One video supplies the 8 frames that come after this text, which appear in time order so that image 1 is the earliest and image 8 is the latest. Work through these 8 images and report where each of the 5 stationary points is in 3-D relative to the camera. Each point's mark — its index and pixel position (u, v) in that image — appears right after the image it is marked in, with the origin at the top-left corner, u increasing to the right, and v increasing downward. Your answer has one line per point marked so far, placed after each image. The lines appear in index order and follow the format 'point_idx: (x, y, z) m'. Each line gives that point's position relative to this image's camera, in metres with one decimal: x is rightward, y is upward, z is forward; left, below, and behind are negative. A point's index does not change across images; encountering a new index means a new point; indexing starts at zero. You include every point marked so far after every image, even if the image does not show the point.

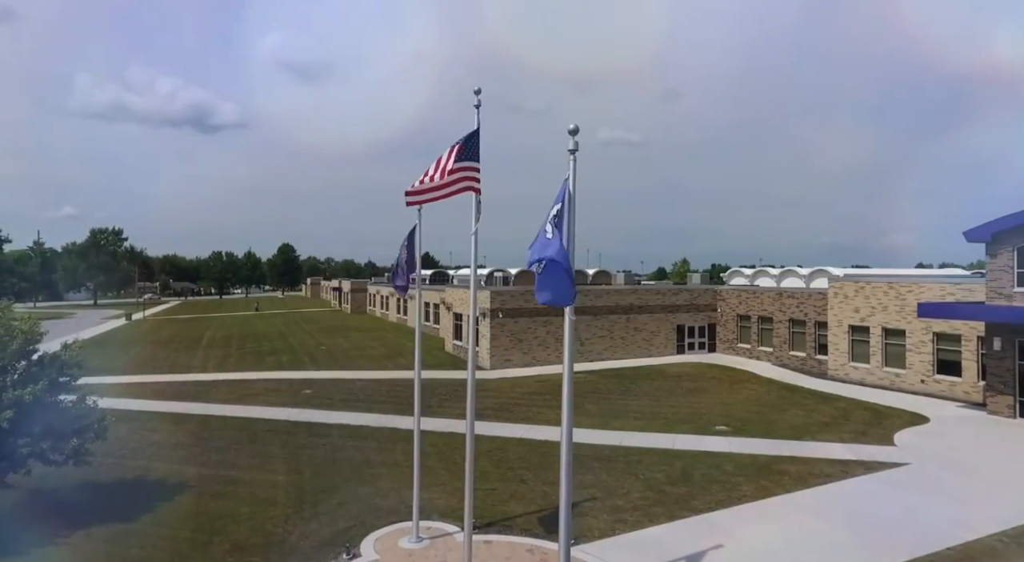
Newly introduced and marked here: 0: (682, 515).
0: (+3.4, -4.6, +13.0) m
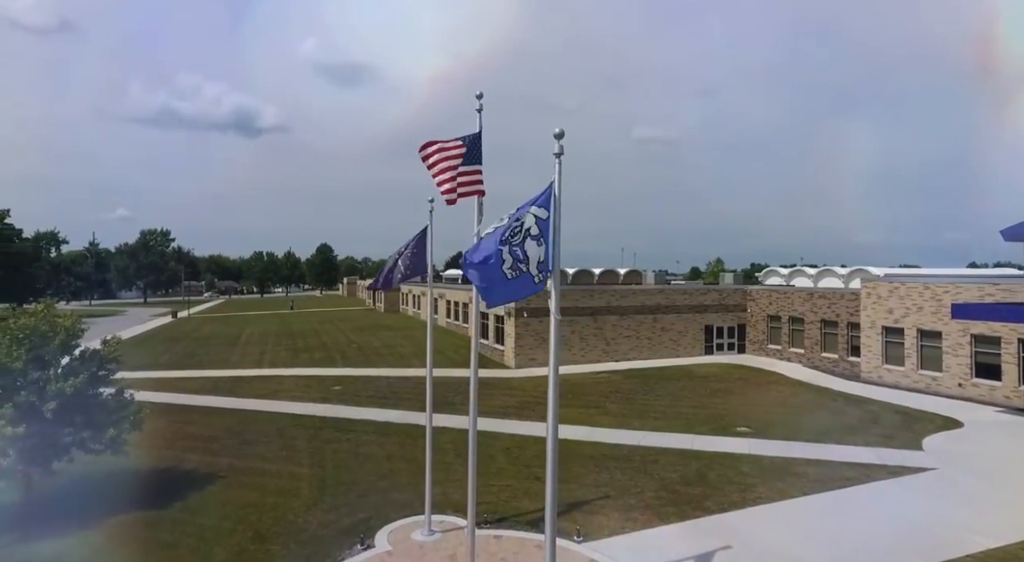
0: (+3.6, -4.6, +13.0) m
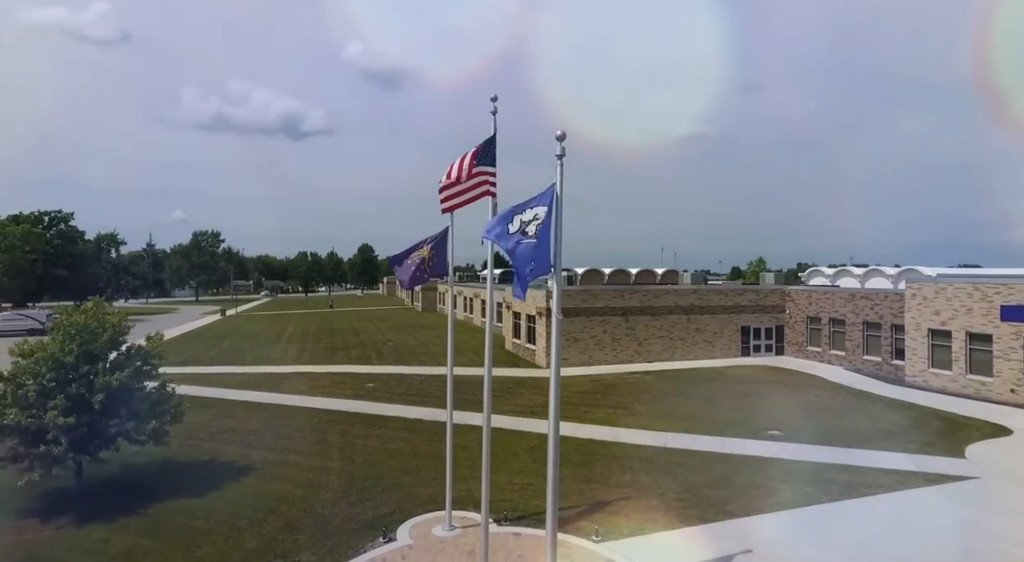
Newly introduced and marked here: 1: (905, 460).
0: (+4.0, -4.6, +12.9) m
1: (+9.3, -4.2, +15.6) m
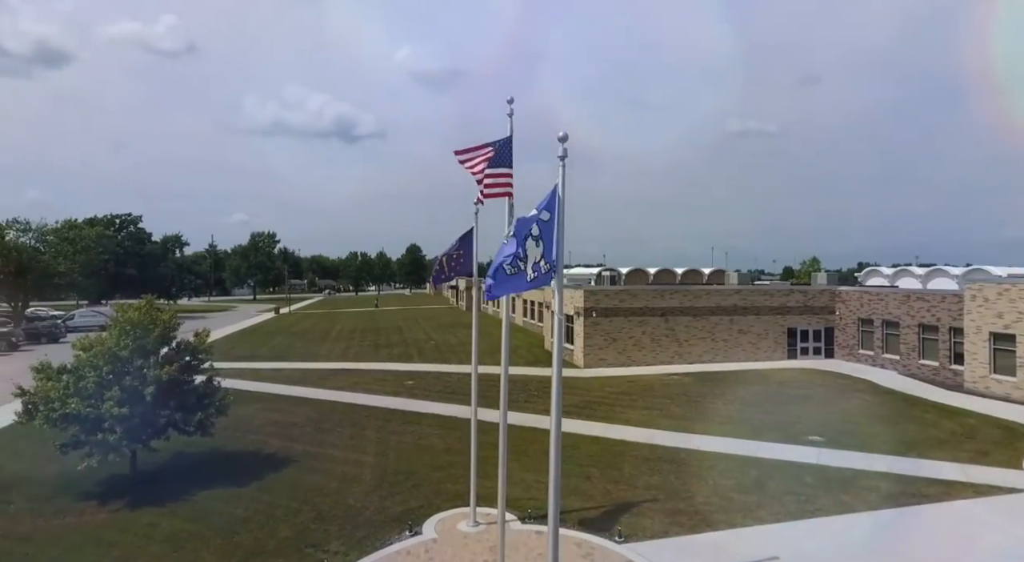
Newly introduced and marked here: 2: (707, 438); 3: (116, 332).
0: (+4.4, -4.6, +12.7) m
1: (+9.9, -4.3, +15.0) m
2: (+5.0, -4.0, +16.9) m
3: (-8.7, -1.1, +14.6) m
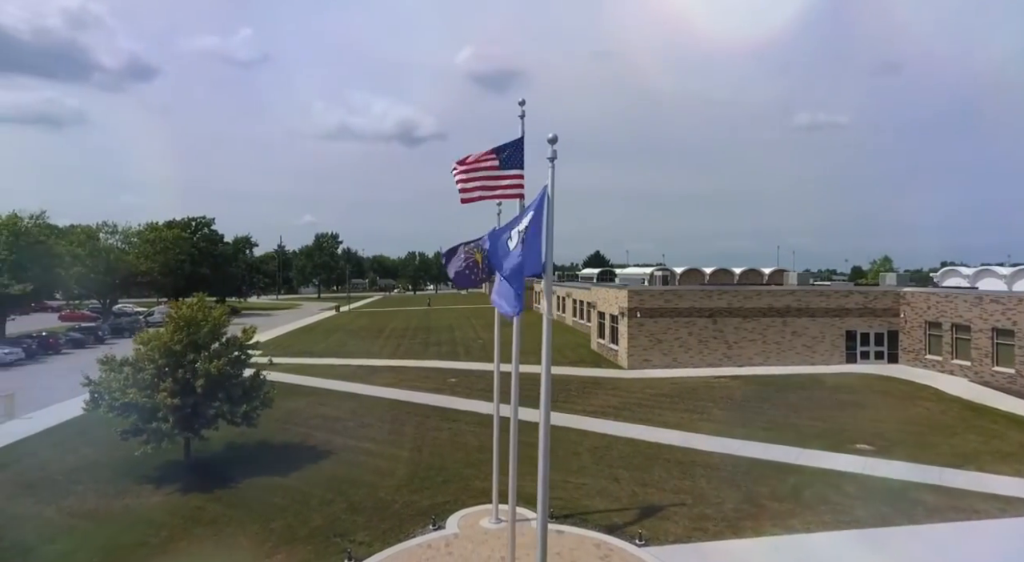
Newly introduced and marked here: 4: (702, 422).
0: (+4.8, -4.6, +12.3) m
1: (+10.5, -4.3, +13.9) m
2: (+5.8, -4.0, +16.4) m
3: (-8.0, -1.1, +15.6) m
4: (+5.1, -3.8, +17.8) m
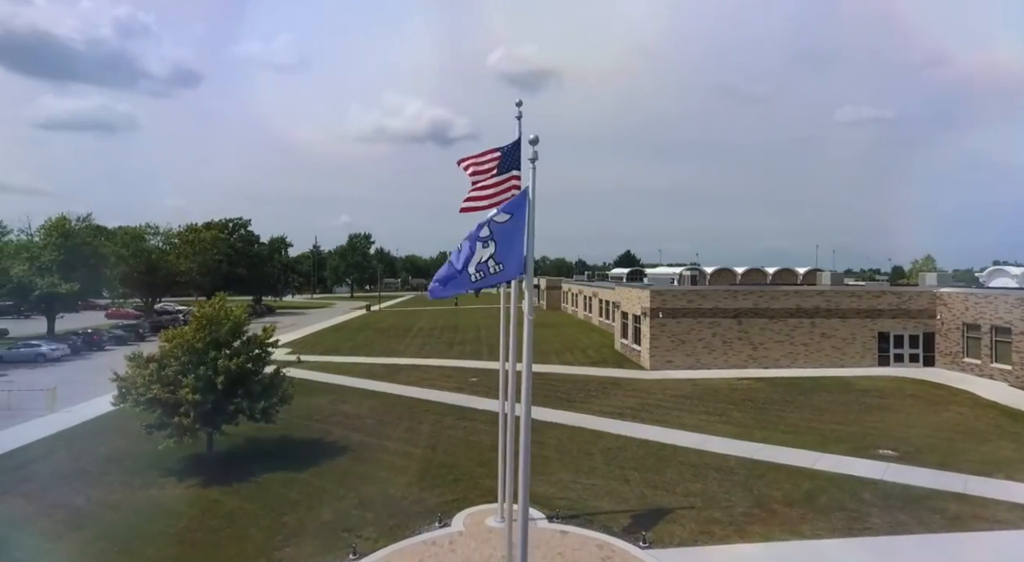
0: (+4.8, -4.6, +12.0) m
1: (+10.7, -4.3, +13.3) m
2: (+6.1, -4.0, +16.1) m
3: (-7.8, -1.1, +16.2) m
4: (+5.5, -3.8, +17.5) m
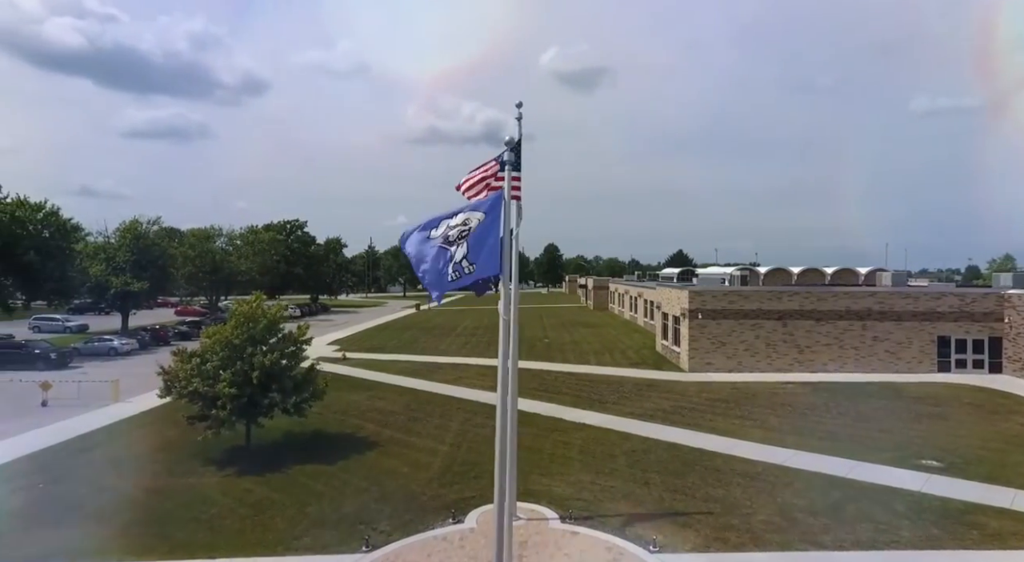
0: (+4.9, -4.6, +11.5) m
1: (+10.9, -4.3, +12.1) m
2: (+6.6, -4.0, +15.4) m
3: (-7.1, -1.1, +17.0) m
4: (+6.2, -3.8, +16.9) m
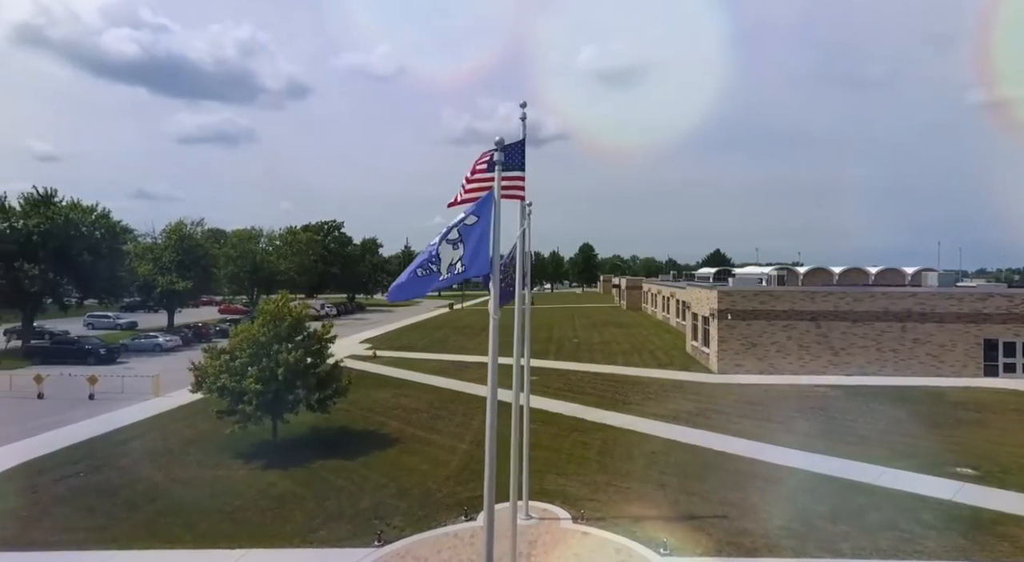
0: (+5.1, -4.6, +11.1) m
1: (+11.0, -4.3, +11.3) m
2: (+7.0, -4.0, +14.9) m
3: (-6.6, -1.0, +17.4) m
4: (+6.7, -3.8, +16.4) m
